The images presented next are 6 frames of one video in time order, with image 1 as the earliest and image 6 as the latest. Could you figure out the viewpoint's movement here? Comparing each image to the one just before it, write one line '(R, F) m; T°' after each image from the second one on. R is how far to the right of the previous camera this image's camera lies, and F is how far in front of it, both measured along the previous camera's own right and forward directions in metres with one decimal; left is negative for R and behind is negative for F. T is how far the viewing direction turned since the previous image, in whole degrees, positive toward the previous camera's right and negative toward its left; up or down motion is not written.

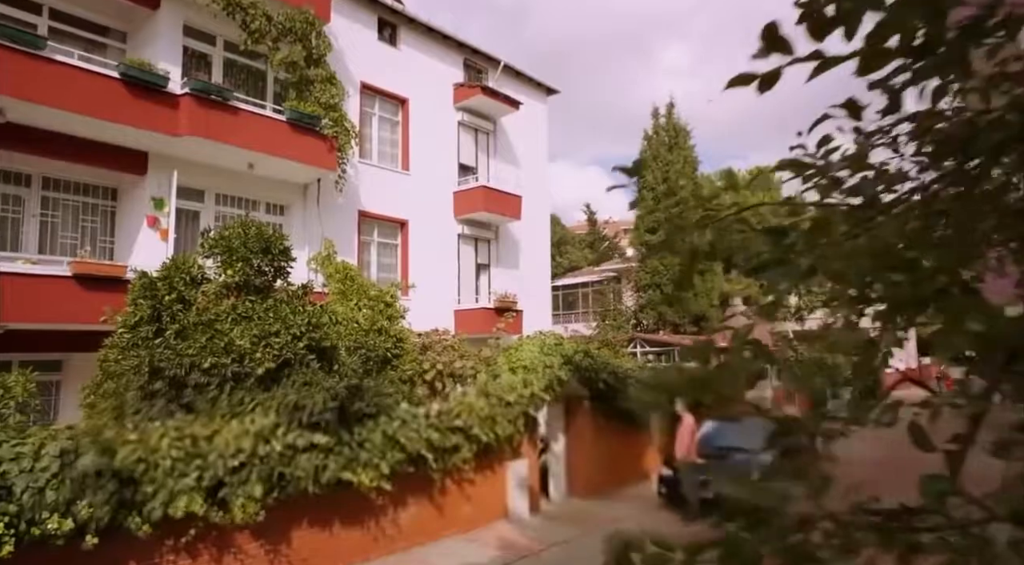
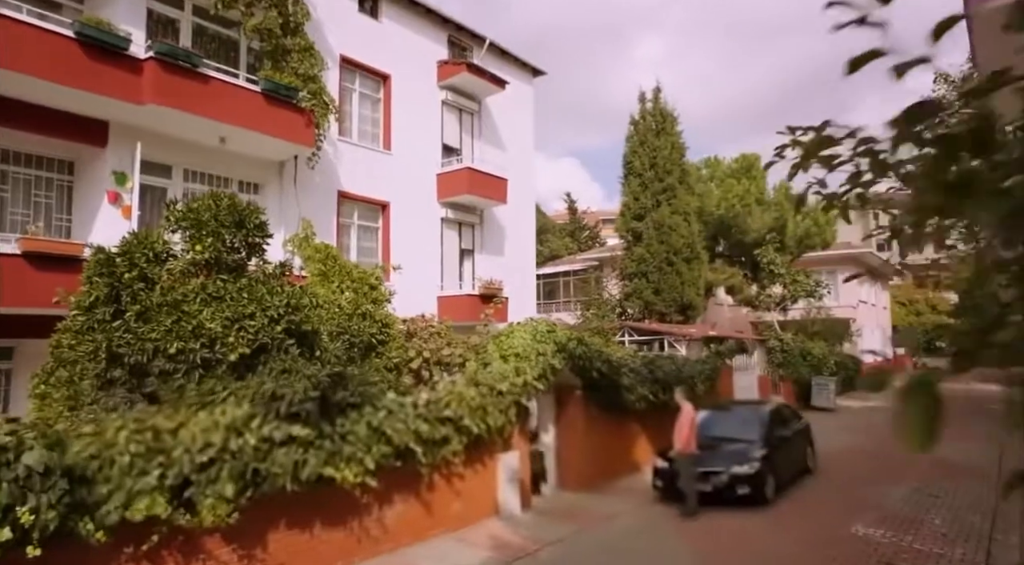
(-0.2, +0.5) m; +2°
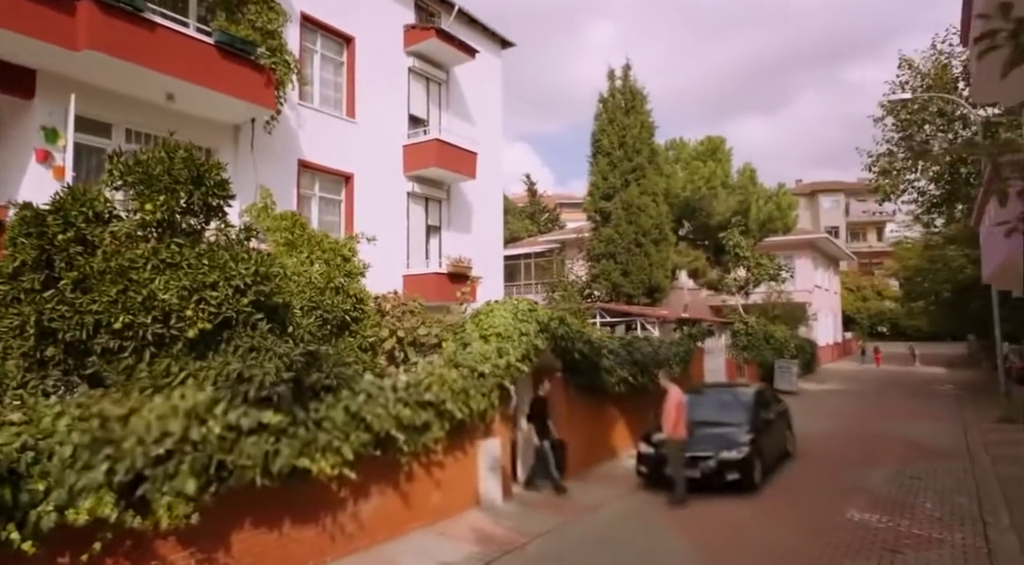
(-0.4, +0.6) m; +4°
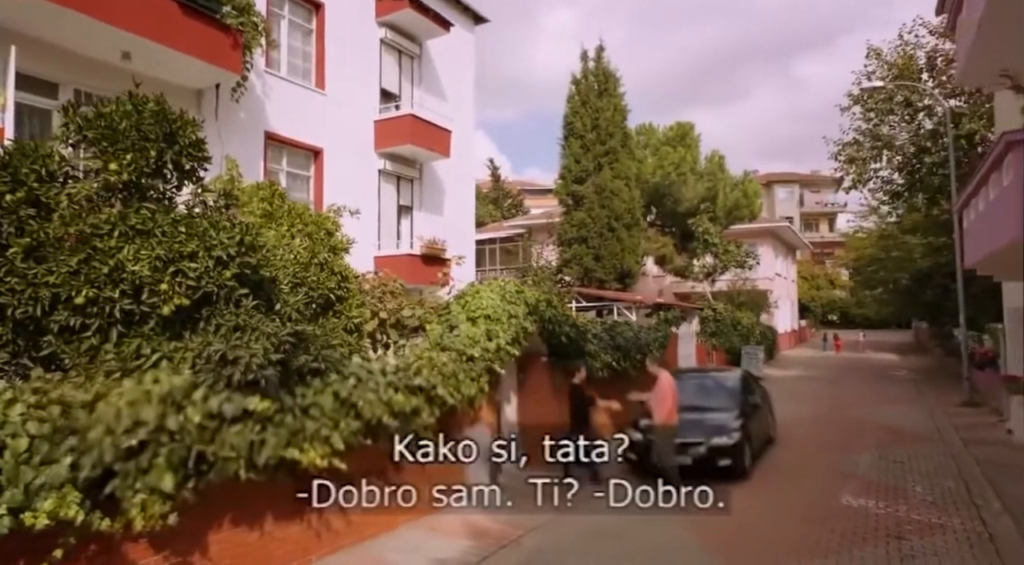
(-0.4, +0.4) m; +4°
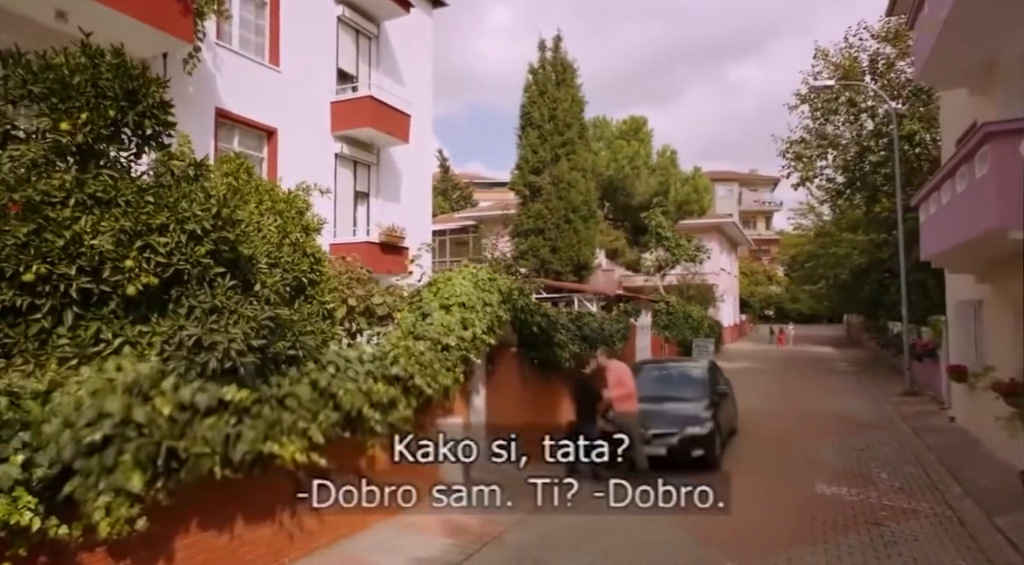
(-0.4, +0.3) m; +5°
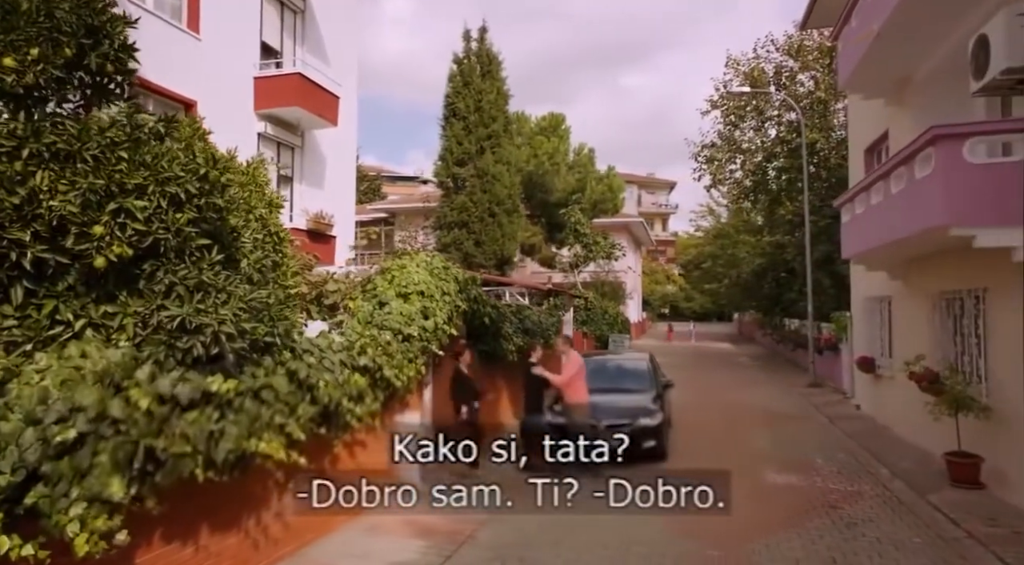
(-0.7, +0.3) m; +9°
